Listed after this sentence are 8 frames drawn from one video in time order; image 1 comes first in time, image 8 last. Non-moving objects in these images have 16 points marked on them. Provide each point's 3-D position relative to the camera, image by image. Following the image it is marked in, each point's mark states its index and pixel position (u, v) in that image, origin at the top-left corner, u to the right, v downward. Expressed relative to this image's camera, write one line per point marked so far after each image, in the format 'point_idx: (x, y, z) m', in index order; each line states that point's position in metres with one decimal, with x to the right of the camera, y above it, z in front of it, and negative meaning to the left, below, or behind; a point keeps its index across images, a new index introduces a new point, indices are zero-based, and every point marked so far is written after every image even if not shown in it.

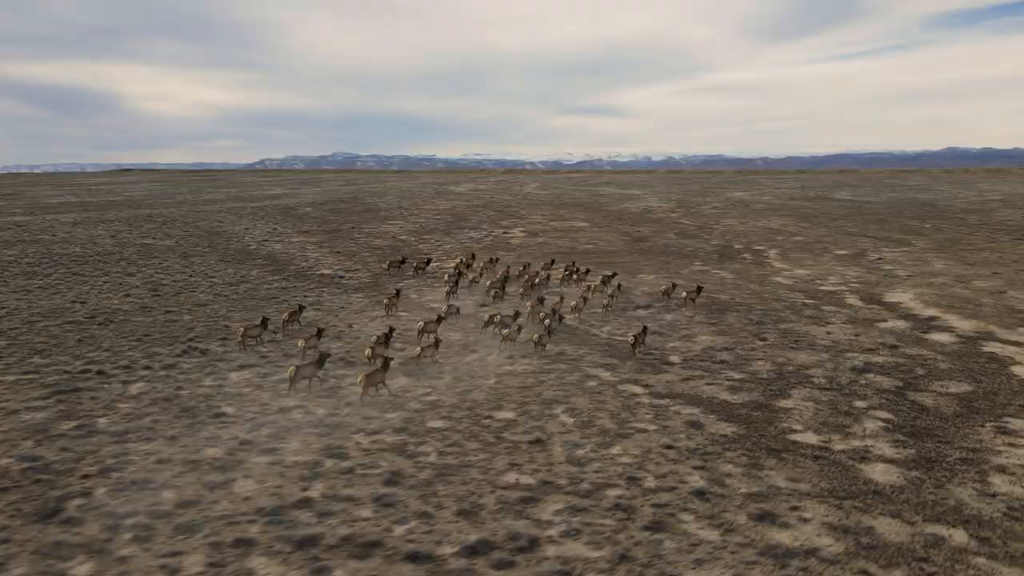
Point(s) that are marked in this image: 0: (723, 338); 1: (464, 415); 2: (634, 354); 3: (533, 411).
0: (+4.4, -1.1, +14.8) m
1: (-0.7, -1.8, +9.8) m
2: (+2.3, -1.3, +13.6) m
3: (+0.3, -1.7, +10.0) m
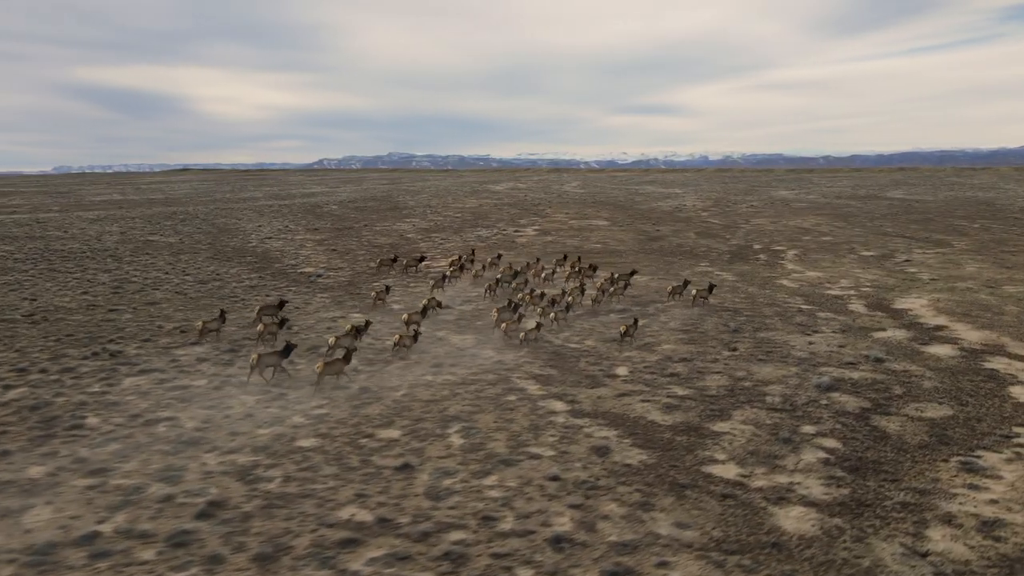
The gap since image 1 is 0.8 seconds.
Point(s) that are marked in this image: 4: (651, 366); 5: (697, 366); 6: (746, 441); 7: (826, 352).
0: (+3.3, -1.1, +13.4) m
1: (-2.1, -1.8, +8.8) m
2: (+1.2, -1.3, +12.4) m
3: (-1.1, -1.8, +8.9) m
4: (+2.4, -1.3, +12.1) m
5: (+3.1, -1.3, +12.1) m
6: (+2.8, -1.9, +8.6) m
7: (+5.7, -1.2, +13.0) m
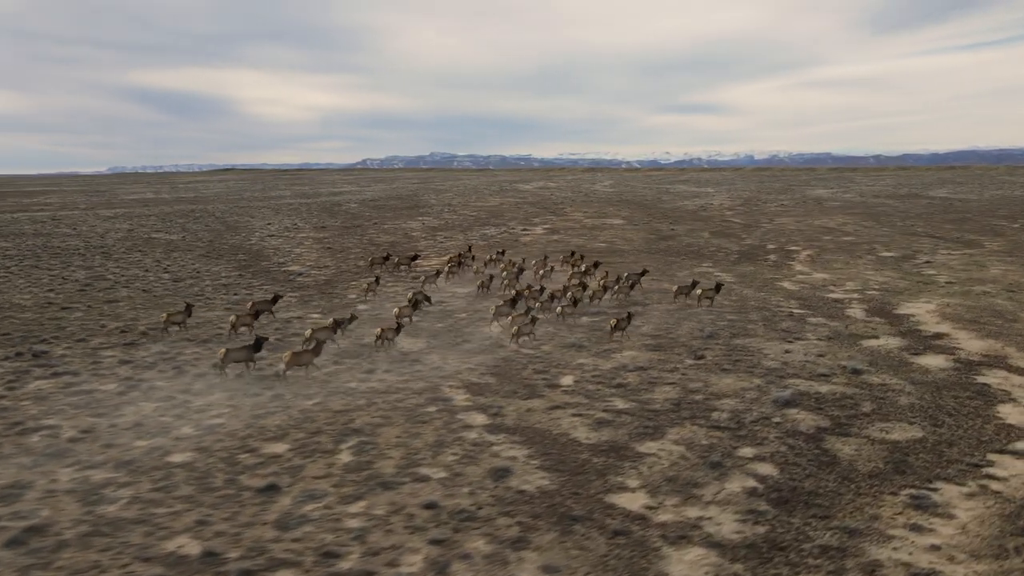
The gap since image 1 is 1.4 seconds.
0: (+2.4, -1.2, +12.4) m
1: (-3.2, -1.8, +8.0) m
2: (+0.2, -1.3, +11.4) m
3: (-2.3, -1.8, +8.1) m
4: (+1.4, -1.4, +11.1) m
5: (+2.2, -1.4, +11.0) m
6: (+1.7, -1.9, +7.6) m
7: (+4.8, -1.2, +11.9) m
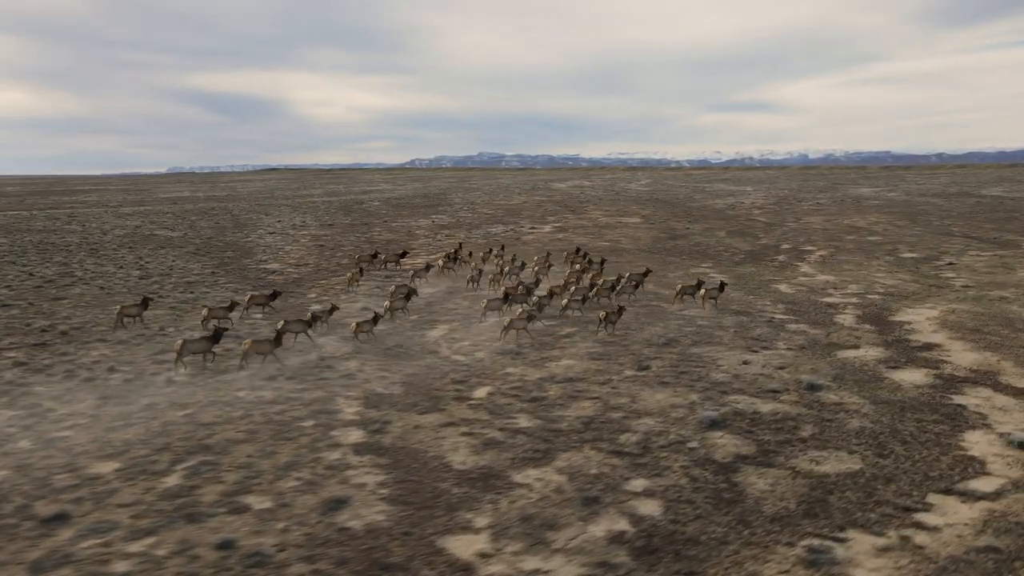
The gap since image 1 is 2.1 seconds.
0: (+1.2, -1.2, +11.2) m
1: (-4.7, -1.8, +7.2) m
2: (-1.0, -1.4, +10.4) m
3: (-3.7, -1.8, +7.2) m
4: (+0.1, -1.4, +10.0) m
5: (+0.9, -1.4, +9.9) m
6: (+0.2, -1.9, +6.5) m
7: (+3.6, -1.3, +10.5) m
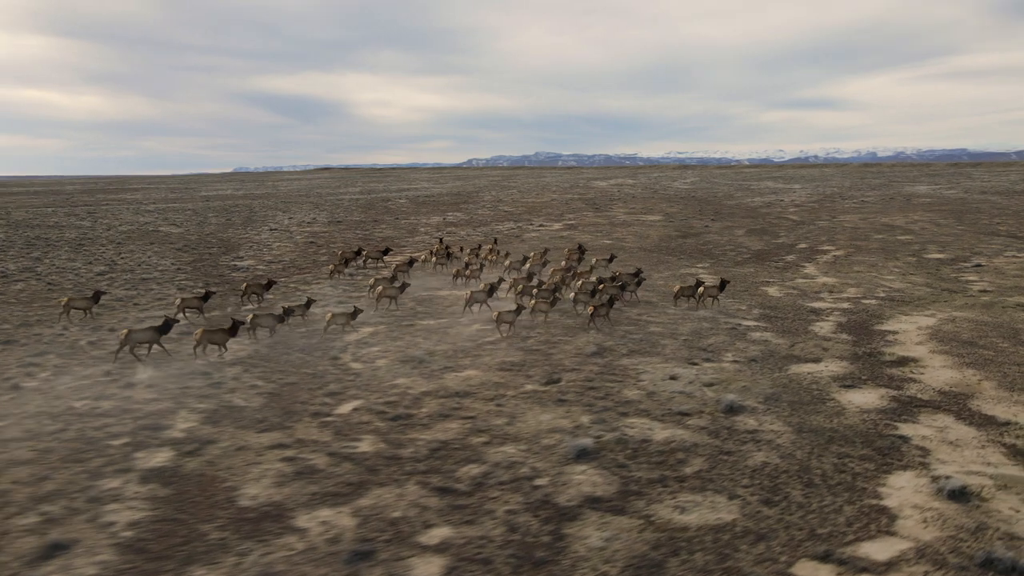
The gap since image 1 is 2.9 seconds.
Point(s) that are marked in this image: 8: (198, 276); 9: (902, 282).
0: (-0.3, -1.2, +9.9) m
1: (-6.4, -1.8, +6.3) m
2: (-2.6, -1.4, +9.2) m
3: (-5.4, -1.8, +6.2) m
4: (-1.4, -1.4, +8.8) m
5: (-0.7, -1.4, +8.6) m
6: (-1.6, -2.0, +5.3) m
7: (+2.0, -1.3, +9.1) m
8: (-8.9, +0.4, +20.0) m
9: (+10.4, +0.2, +18.9) m
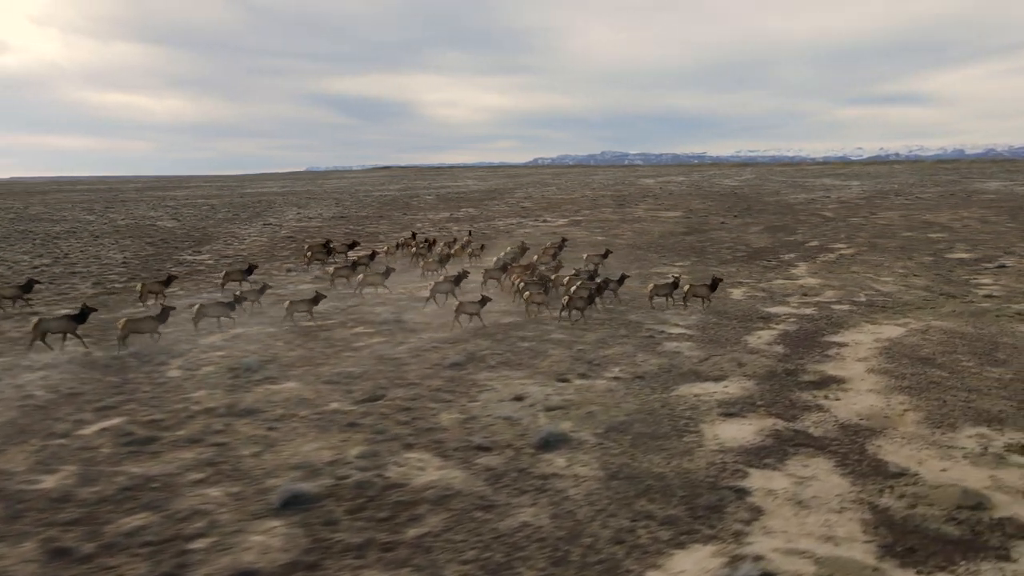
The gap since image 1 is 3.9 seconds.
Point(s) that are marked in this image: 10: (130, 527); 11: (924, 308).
0: (-2.4, -1.2, +8.3) m
1: (-8.8, -1.7, +5.2) m
2: (-4.7, -1.3, +7.9) m
3: (-7.8, -1.7, +5.1) m
4: (-3.6, -1.4, +7.3) m
5: (-2.9, -1.4, +7.1) m
6: (-4.1, -1.9, +3.8) m
7: (-0.2, -1.3, +7.3) m
8: (-10.1, +0.5, +19.1) m
9: (+9.0, +0.1, +16.5) m
10: (-2.7, -1.7, +5.1) m
11: (+8.0, -0.4, +13.7) m
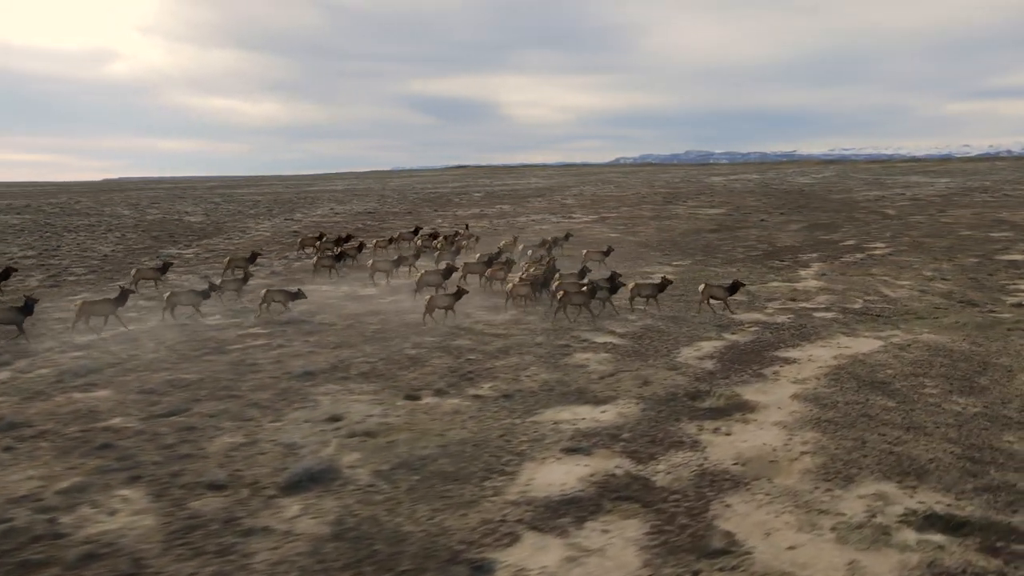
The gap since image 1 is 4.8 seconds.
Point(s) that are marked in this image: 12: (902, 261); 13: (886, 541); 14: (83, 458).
0: (-4.1, -1.2, +7.2) m
1: (-10.8, -1.5, +4.8) m
2: (-6.5, -1.2, +7.0) m
3: (-9.9, -1.6, +4.5) m
4: (-5.4, -1.3, +6.4) m
5: (-4.7, -1.4, +6.0) m
6: (-6.2, -1.9, +2.9) m
7: (-2.0, -1.3, +6.0) m
8: (-10.7, +0.7, +18.7) m
9: (+8.0, 0.0, +14.2) m
10: (-4.7, -1.7, +4.1) m
11: (+6.8, -0.5, +11.5) m
12: (+10.5, +0.7, +18.8) m
13: (+2.3, -1.6, +4.4) m
14: (-3.4, -1.4, +5.8) m
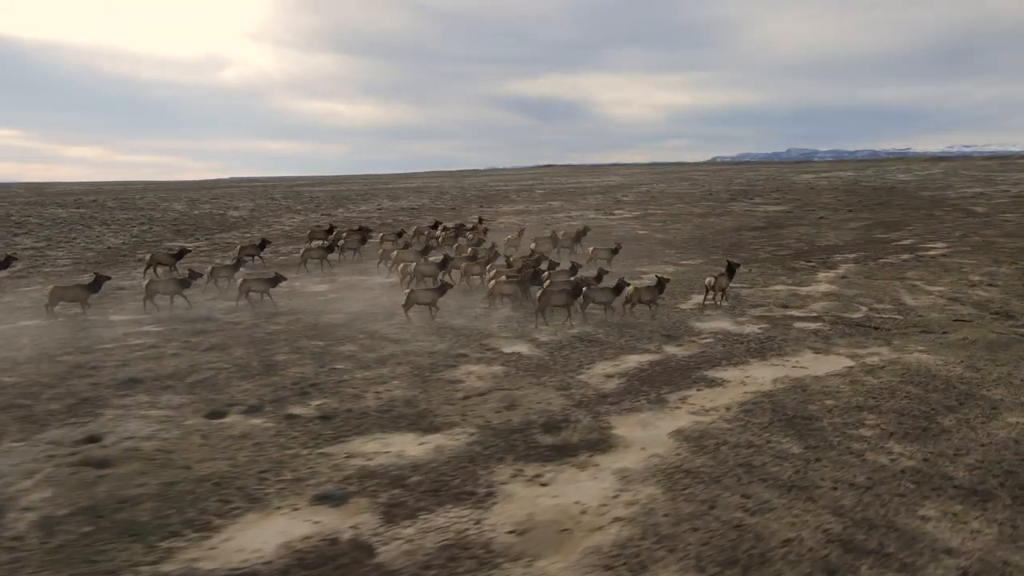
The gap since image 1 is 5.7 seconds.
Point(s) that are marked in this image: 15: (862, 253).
0: (-5.6, -1.1, +6.4) m
1: (-12.6, -1.3, +4.7) m
2: (-8.0, -1.1, +6.4) m
3: (-11.7, -1.4, +4.4) m
4: (-7.1, -1.2, +5.7) m
5: (-6.4, -1.3, +5.3) m
6: (-8.3, -1.7, +2.4) m
7: (-3.7, -1.3, +4.9) m
8: (-10.8, +0.9, +18.5) m
9: (+7.2, -0.1, +11.9) m
10: (-6.7, -1.6, +3.4) m
11: (+5.7, -0.6, +9.3) m
12: (+10.3, +0.6, +16.2) m
13: (+0.4, -1.6, +2.8) m
14: (-5.1, -1.3, +4.9) m
15: (+9.5, +1.0, +18.6) m
